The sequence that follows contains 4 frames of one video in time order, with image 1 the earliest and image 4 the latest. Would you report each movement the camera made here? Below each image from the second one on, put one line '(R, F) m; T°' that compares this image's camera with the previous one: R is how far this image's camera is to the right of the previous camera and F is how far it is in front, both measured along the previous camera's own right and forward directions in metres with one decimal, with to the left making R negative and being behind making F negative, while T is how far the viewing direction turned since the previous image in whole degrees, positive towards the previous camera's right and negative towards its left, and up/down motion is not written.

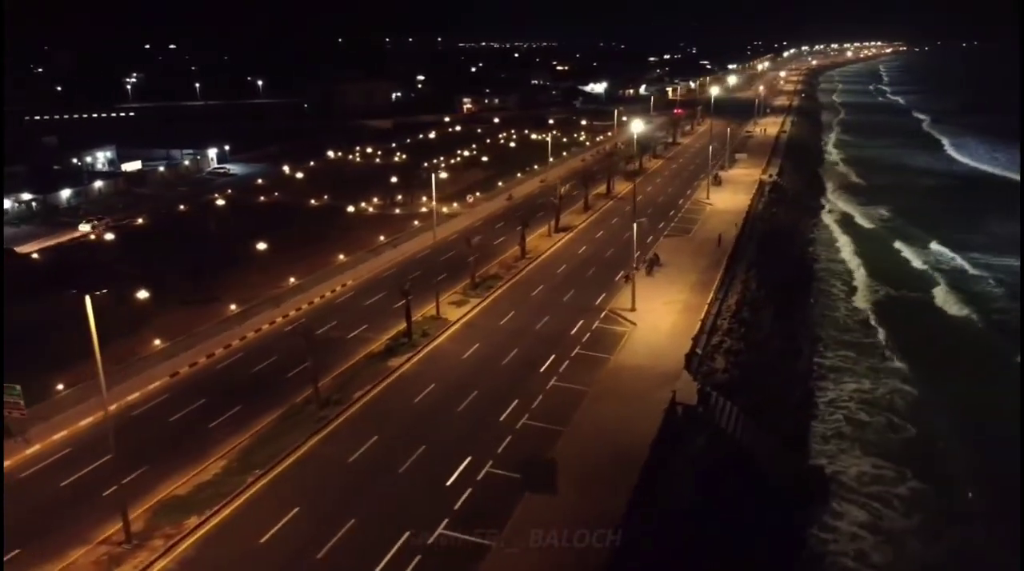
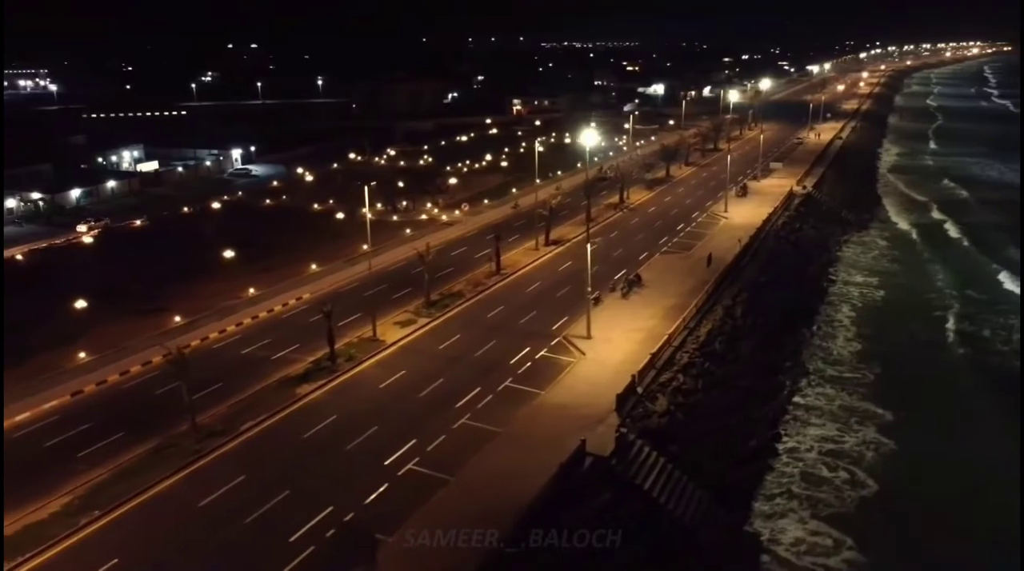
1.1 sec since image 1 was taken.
(+4.4, +2.3) m; -5°
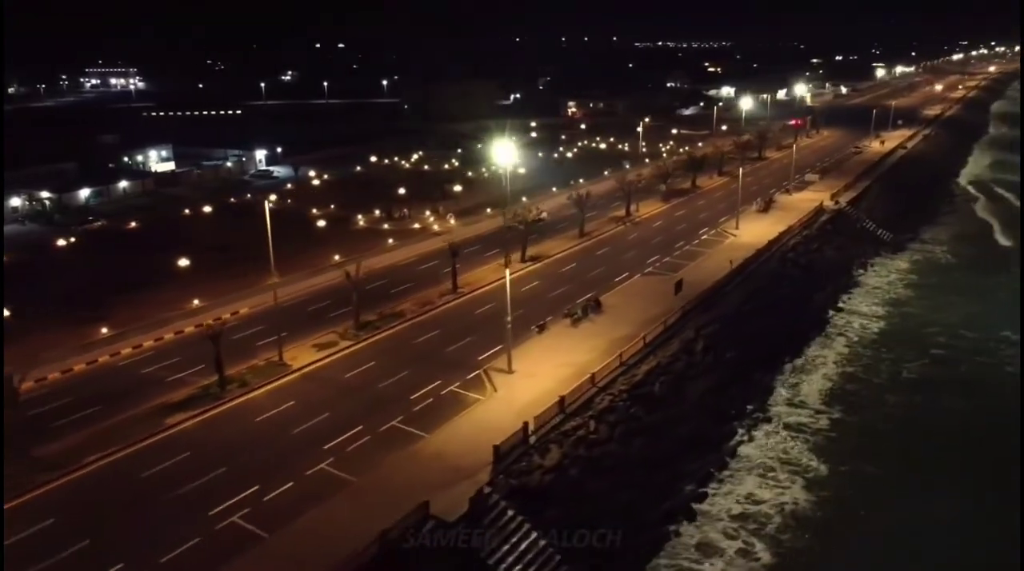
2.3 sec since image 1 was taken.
(+5.1, +2.6) m; -6°
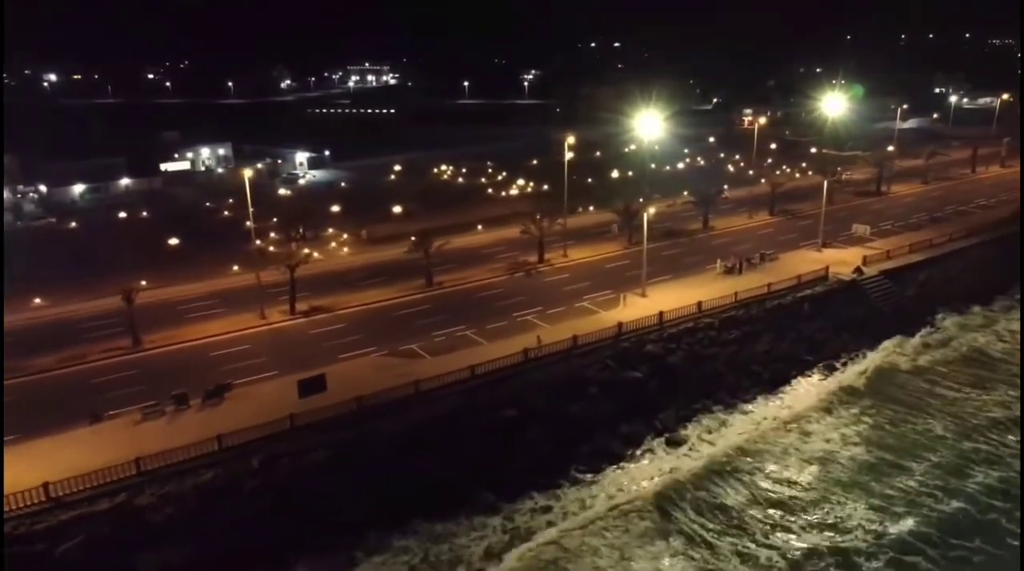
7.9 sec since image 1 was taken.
(+18.4, +11.9) m; -21°
